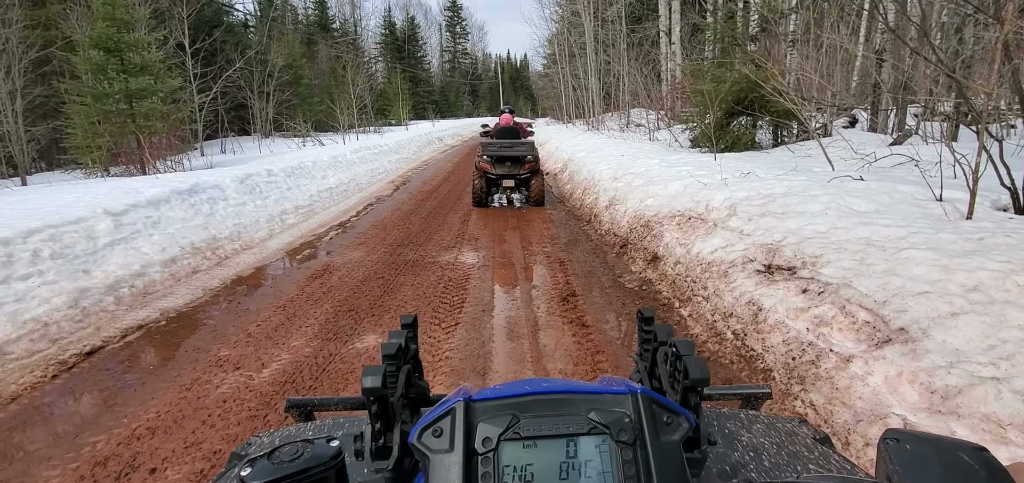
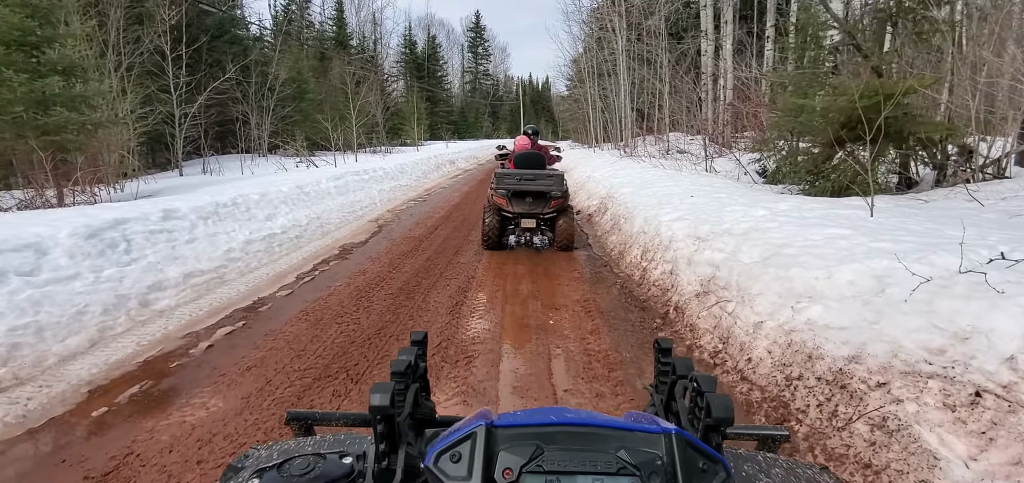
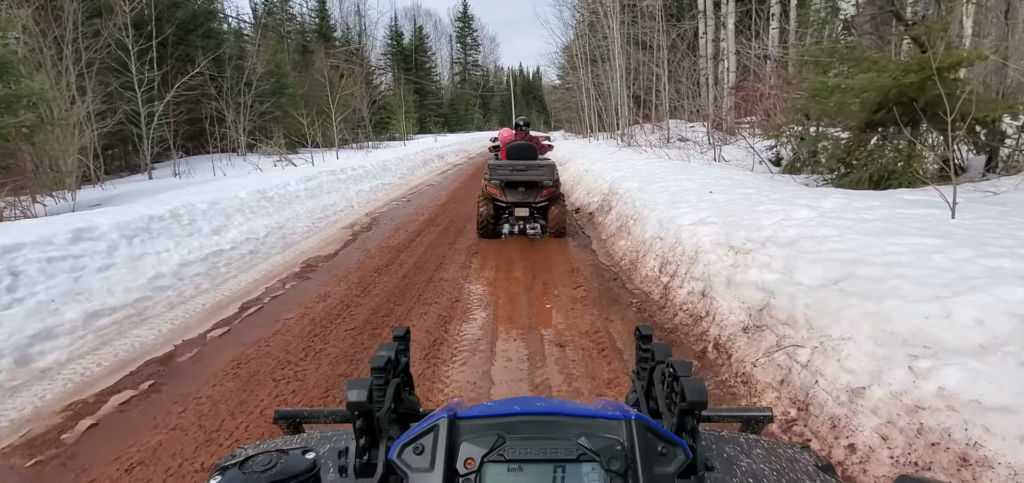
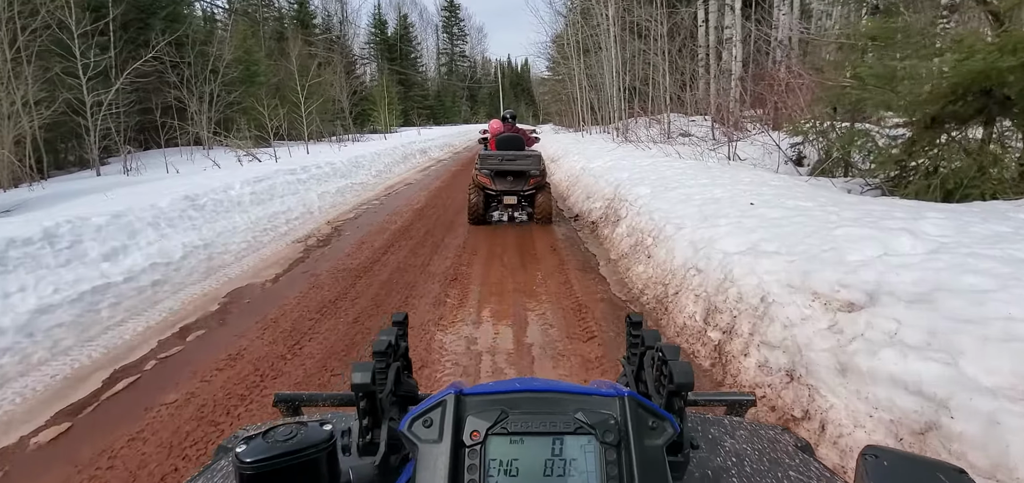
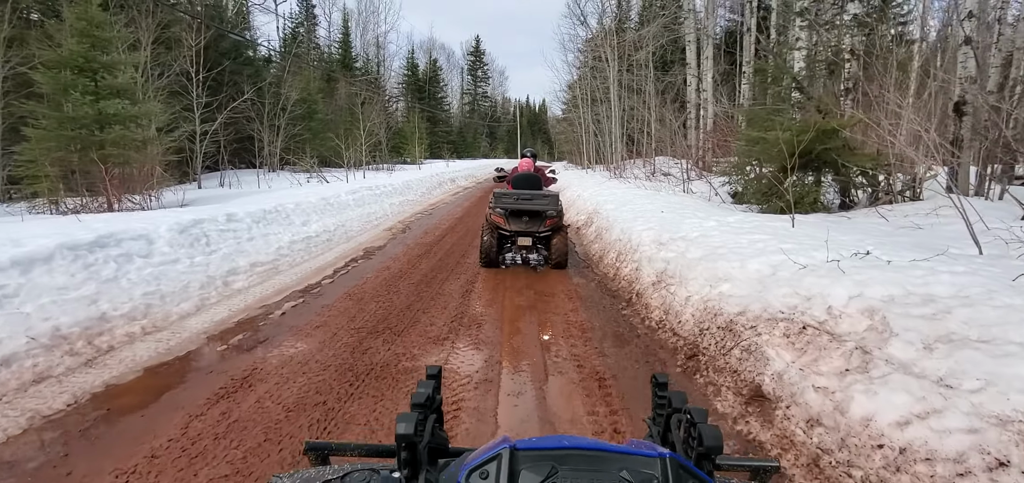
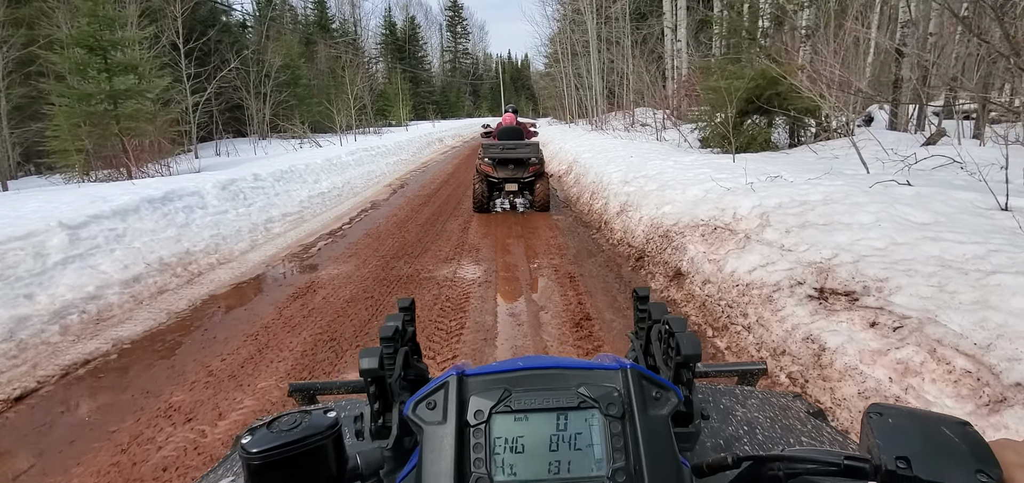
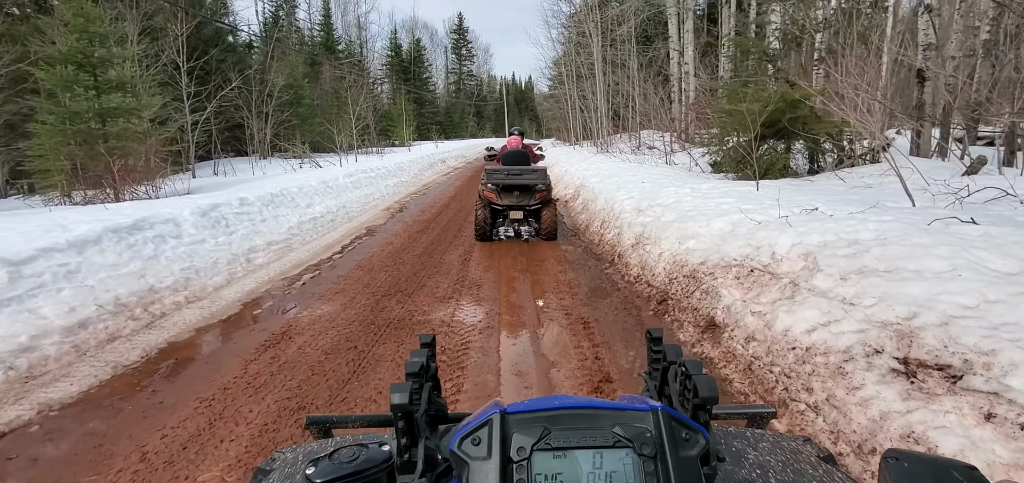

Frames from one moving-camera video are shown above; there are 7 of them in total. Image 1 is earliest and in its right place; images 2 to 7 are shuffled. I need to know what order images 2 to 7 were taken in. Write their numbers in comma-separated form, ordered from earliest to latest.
6, 7, 5, 2, 3, 4
